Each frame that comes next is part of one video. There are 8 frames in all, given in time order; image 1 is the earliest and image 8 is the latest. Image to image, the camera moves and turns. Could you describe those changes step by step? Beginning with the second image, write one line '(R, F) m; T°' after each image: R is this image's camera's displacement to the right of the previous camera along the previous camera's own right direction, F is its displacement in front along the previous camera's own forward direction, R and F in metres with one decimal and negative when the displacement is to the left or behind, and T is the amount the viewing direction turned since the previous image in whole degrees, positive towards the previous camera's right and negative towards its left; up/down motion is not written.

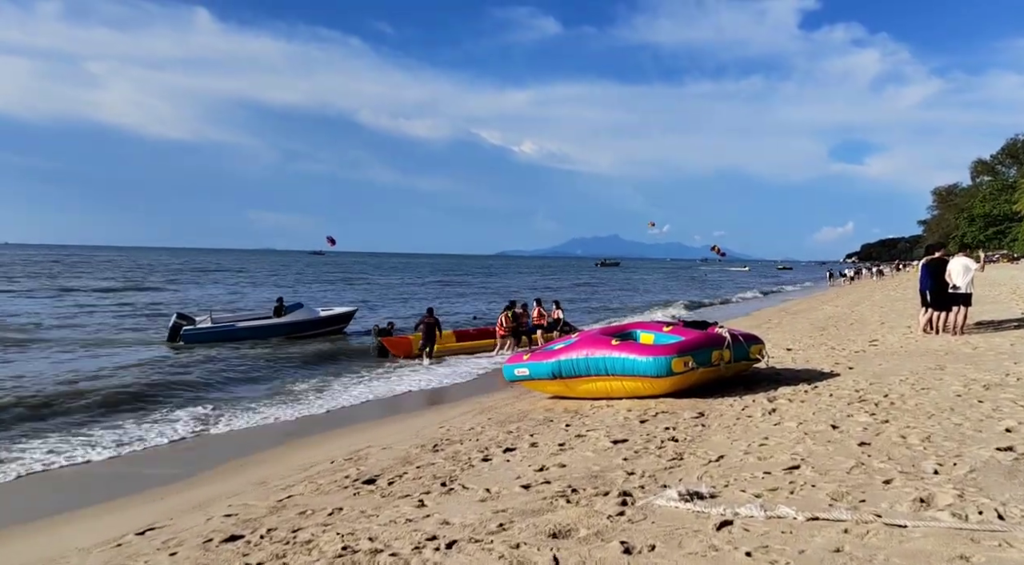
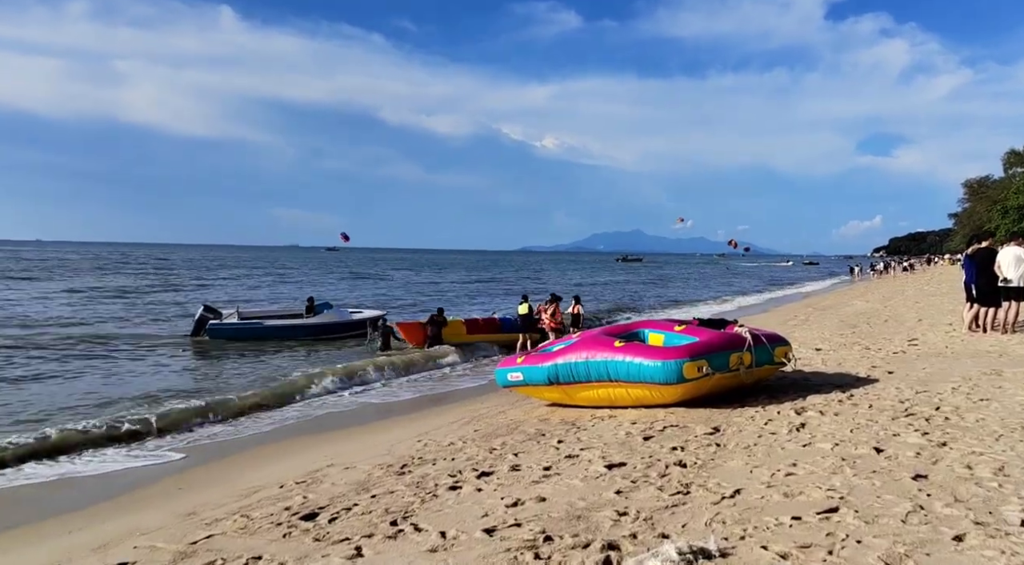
(+0.4, +1.3) m; -2°
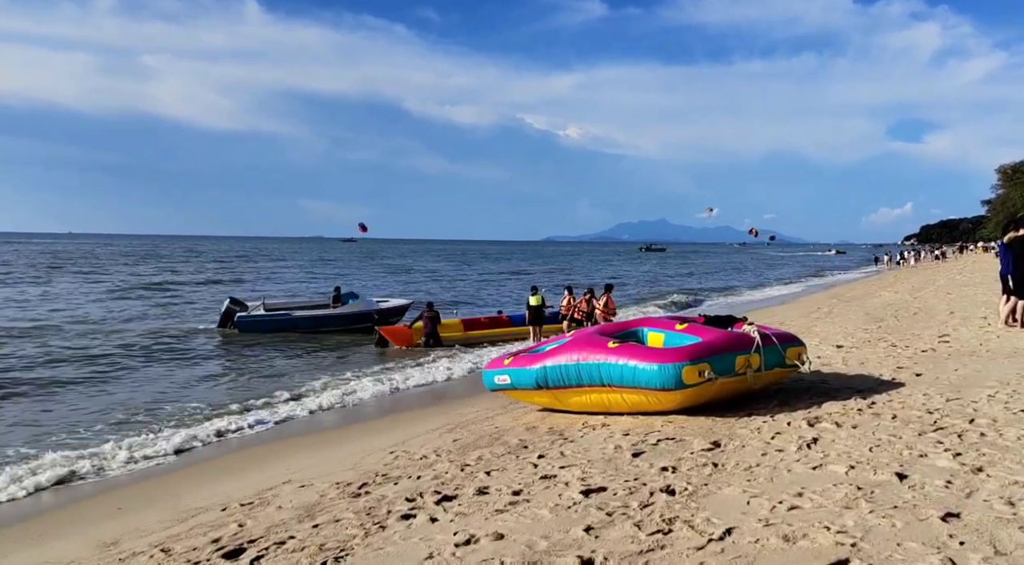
(+0.4, +0.8) m; -2°
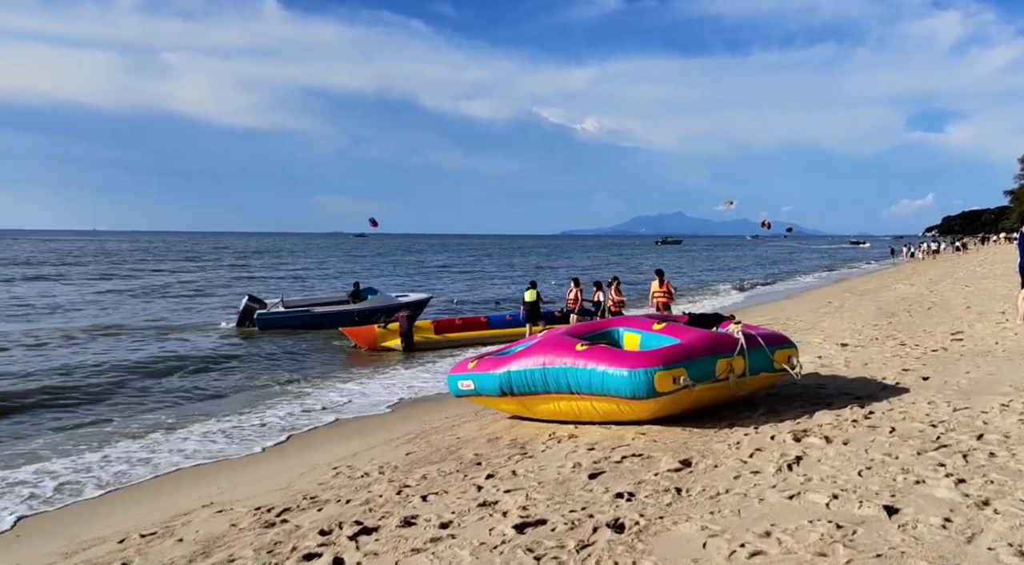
(+0.5, +0.8) m; -1°
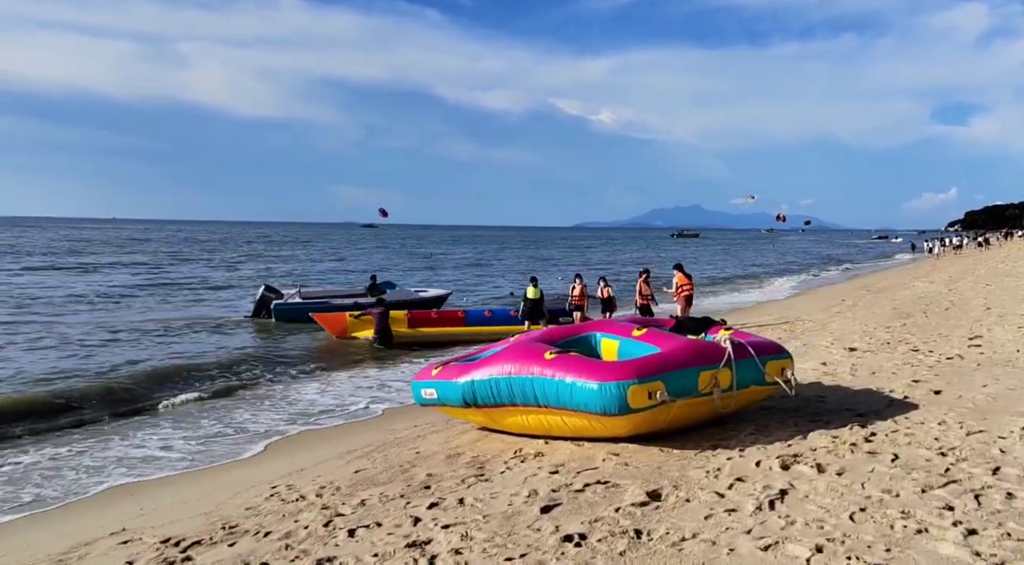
(+0.4, +0.7) m; -1°
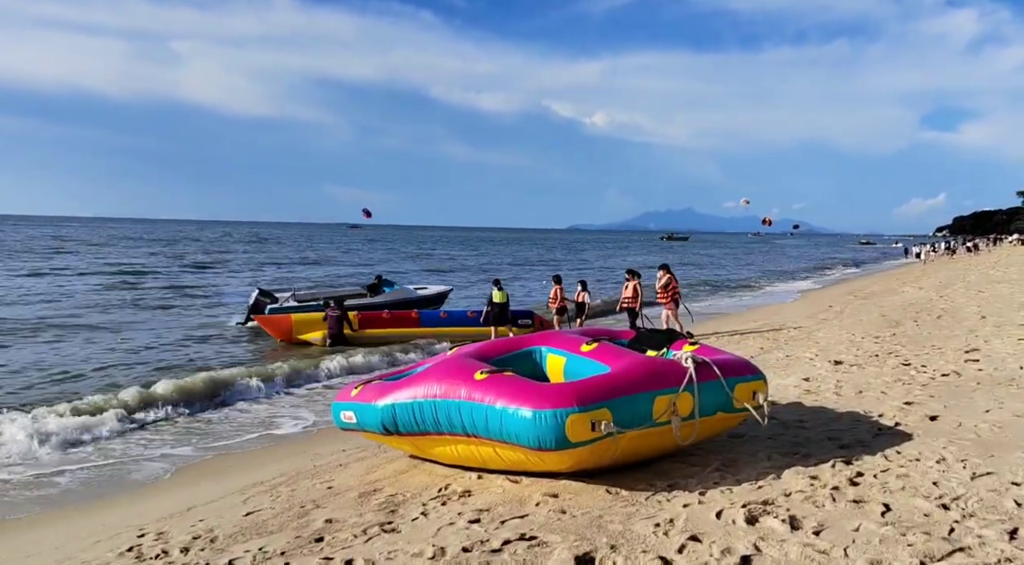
(+0.4, +1.0) m; +1°
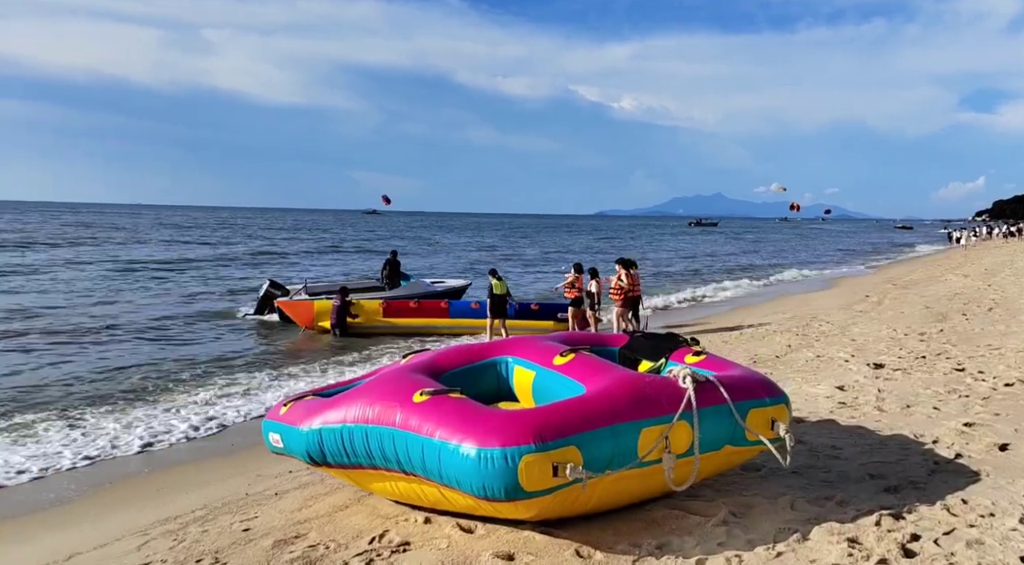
(+0.4, +1.2) m; -2°
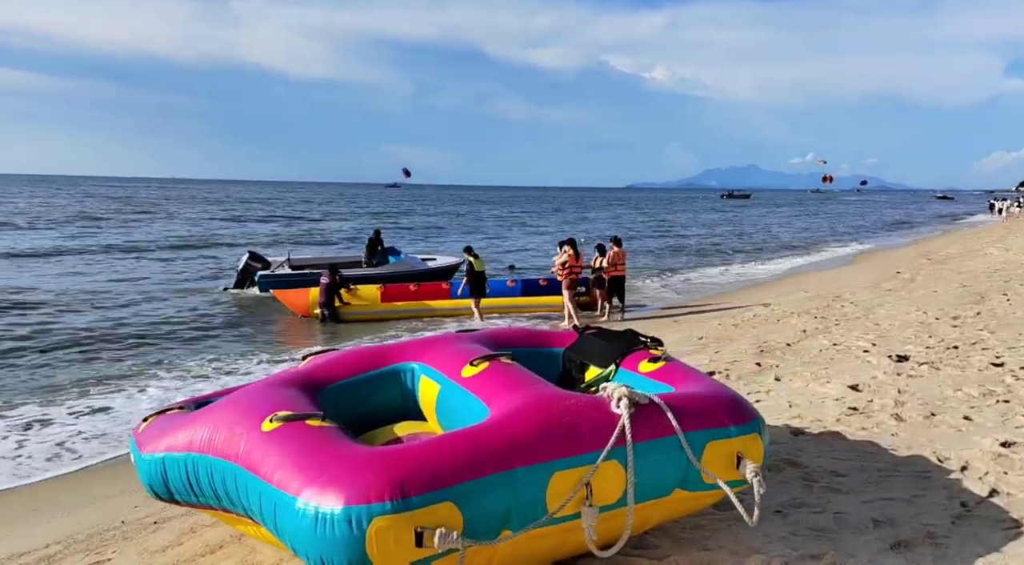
(+0.6, +1.1) m; -2°
